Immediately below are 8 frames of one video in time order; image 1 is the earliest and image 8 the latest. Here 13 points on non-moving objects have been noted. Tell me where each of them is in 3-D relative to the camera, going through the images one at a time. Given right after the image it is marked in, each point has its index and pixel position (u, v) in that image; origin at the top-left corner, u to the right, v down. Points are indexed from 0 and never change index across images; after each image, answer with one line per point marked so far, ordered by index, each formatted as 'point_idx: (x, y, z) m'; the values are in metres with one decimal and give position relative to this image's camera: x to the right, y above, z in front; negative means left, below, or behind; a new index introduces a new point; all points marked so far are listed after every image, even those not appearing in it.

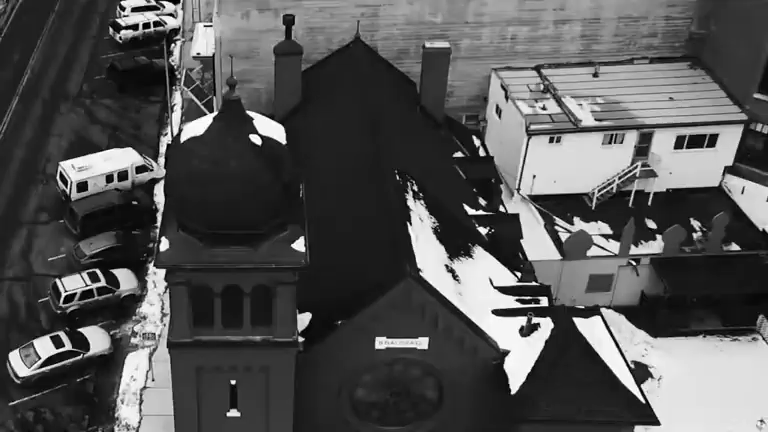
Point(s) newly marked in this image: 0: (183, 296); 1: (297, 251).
0: (-4.6, -1.8, +19.5) m
1: (-2.0, -0.8, +19.9) m
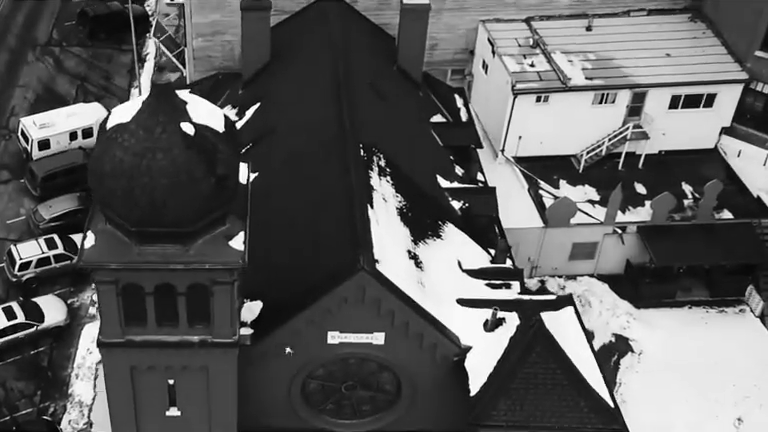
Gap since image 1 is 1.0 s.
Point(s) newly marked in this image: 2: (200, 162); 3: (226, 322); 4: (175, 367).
0: (-5.8, -1.7, +18.2) m
1: (-3.2, -0.7, +18.4) m
2: (-3.8, +1.1, +17.6) m
3: (-3.5, -2.3, +19.1) m
4: (-4.8, -3.4, +19.5) m
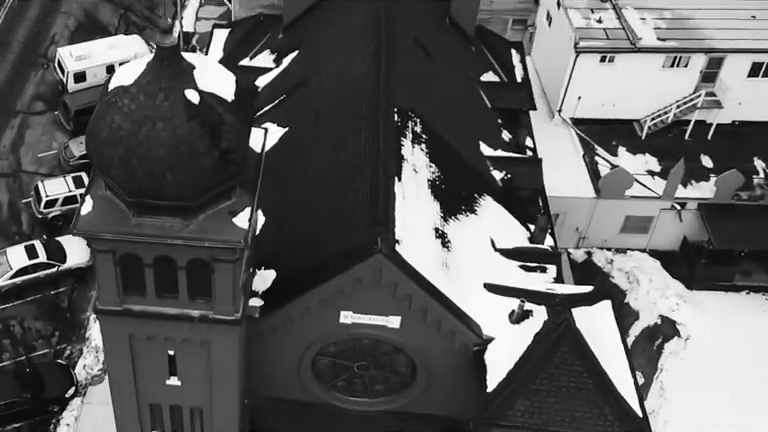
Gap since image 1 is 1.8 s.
0: (-5.6, -1.0, +17.2) m
1: (-2.9, -0.2, +17.2) m
2: (-3.4, +1.6, +16.3) m
3: (-3.3, -1.7, +18.1) m
4: (-4.6, -2.7, +18.6) m
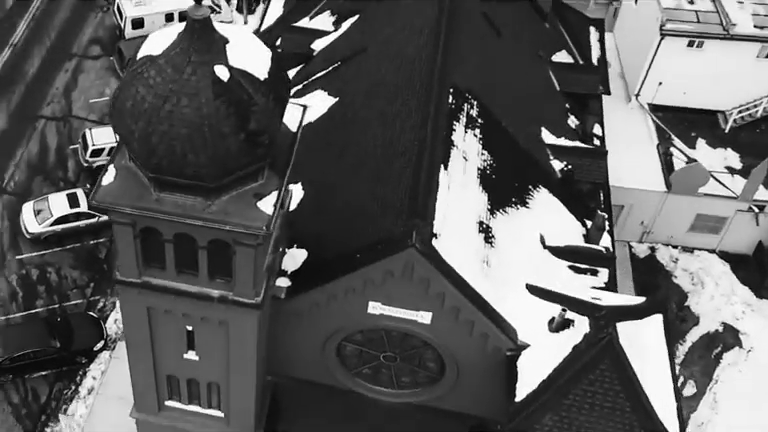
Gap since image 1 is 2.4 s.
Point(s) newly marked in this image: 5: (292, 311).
0: (-5.0, -0.4, +16.7) m
1: (-2.3, +0.1, +16.3) m
2: (-2.8, +1.8, +15.3) m
3: (-2.8, -1.3, +17.3) m
4: (-4.0, -2.1, +18.0) m
5: (-2.1, -2.2, +19.8) m
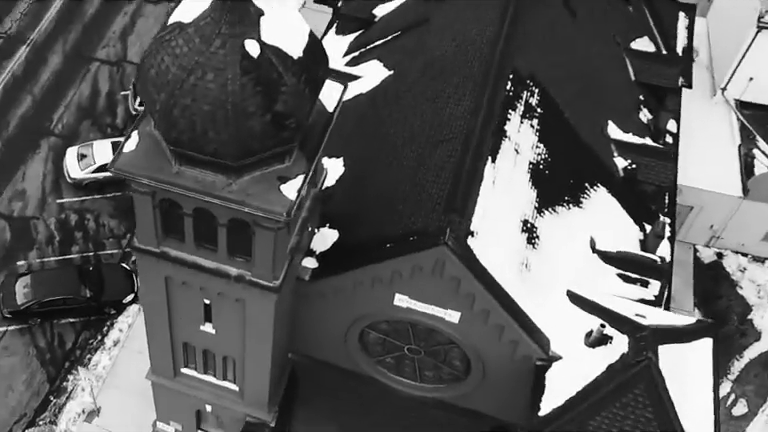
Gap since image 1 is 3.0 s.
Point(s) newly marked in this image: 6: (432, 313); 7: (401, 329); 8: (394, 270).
0: (-4.5, +0.2, +16.1) m
1: (-1.8, +0.3, +15.5) m
2: (-2.2, +2.1, +14.4) m
3: (-2.3, -0.9, +16.6) m
4: (-3.6, -1.5, +17.5) m
5: (-1.5, -1.7, +19.1) m
6: (+1.0, -2.1, +18.8) m
7: (+0.4, -2.6, +19.5) m
8: (+0.2, -1.1, +18.1) m
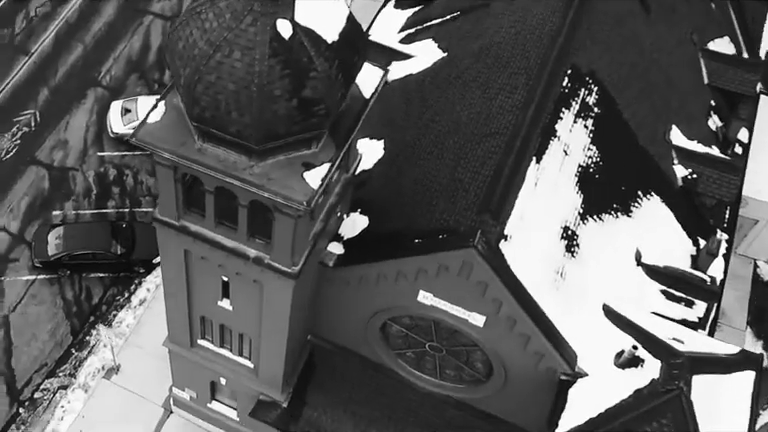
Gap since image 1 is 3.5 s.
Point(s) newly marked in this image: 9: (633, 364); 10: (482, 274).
0: (-4.0, +0.7, +15.6) m
1: (-1.4, +0.5, +14.8) m
2: (-1.6, +2.3, +13.7) m
3: (-1.9, -0.7, +16.1) m
4: (-3.1, -1.1, +17.1) m
5: (-1.0, -1.4, +18.5) m
6: (+1.5, -2.1, +18.0) m
7: (+0.9, -2.4, +18.9) m
8: (+0.7, -1.0, +17.4) m
9: (+5.3, -3.1, +18.0) m
10: (+1.9, -1.2, +16.9) m
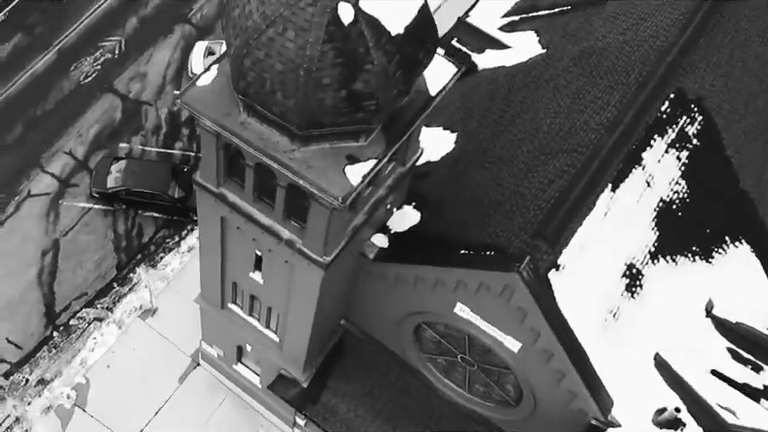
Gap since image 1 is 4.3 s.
0: (-3.1, +1.2, +15.0) m
1: (-0.6, +0.6, +13.9) m
2: (-0.7, +2.2, +12.7) m
3: (-1.2, -0.4, +15.3) m
4: (-2.3, -0.6, +16.4) m
5: (-0.1, -1.2, +17.6) m
6: (+2.1, -2.3, +16.9) m
7: (+1.5, -2.5, +17.8) m
8: (+1.4, -1.2, +16.3) m
9: (+5.6, -4.1, +16.5) m
10: (+2.6, -1.6, +15.7) m
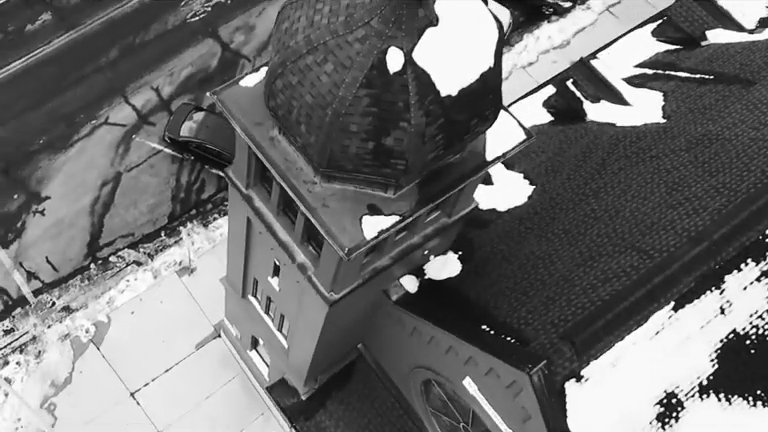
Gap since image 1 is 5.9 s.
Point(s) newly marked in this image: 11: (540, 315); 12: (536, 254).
0: (-2.3, +1.1, +14.0) m
1: (-0.4, -0.2, +12.6) m
2: (-0.2, +1.3, +11.3) m
3: (-0.9, -1.0, +14.1) m
4: (-1.9, -0.7, +15.5) m
5: (+0.3, -1.9, +16.3) m
6: (+2.0, -3.7, +15.4) m
7: (+1.5, -3.7, +16.4) m
8: (+1.5, -2.4, +14.7) m
9: (+4.8, -6.3, +14.6) m
10: (+2.3, -3.1, +14.0) m
11: (+2.6, -1.7, +14.5) m
12: (+2.7, -0.8, +15.6) m
